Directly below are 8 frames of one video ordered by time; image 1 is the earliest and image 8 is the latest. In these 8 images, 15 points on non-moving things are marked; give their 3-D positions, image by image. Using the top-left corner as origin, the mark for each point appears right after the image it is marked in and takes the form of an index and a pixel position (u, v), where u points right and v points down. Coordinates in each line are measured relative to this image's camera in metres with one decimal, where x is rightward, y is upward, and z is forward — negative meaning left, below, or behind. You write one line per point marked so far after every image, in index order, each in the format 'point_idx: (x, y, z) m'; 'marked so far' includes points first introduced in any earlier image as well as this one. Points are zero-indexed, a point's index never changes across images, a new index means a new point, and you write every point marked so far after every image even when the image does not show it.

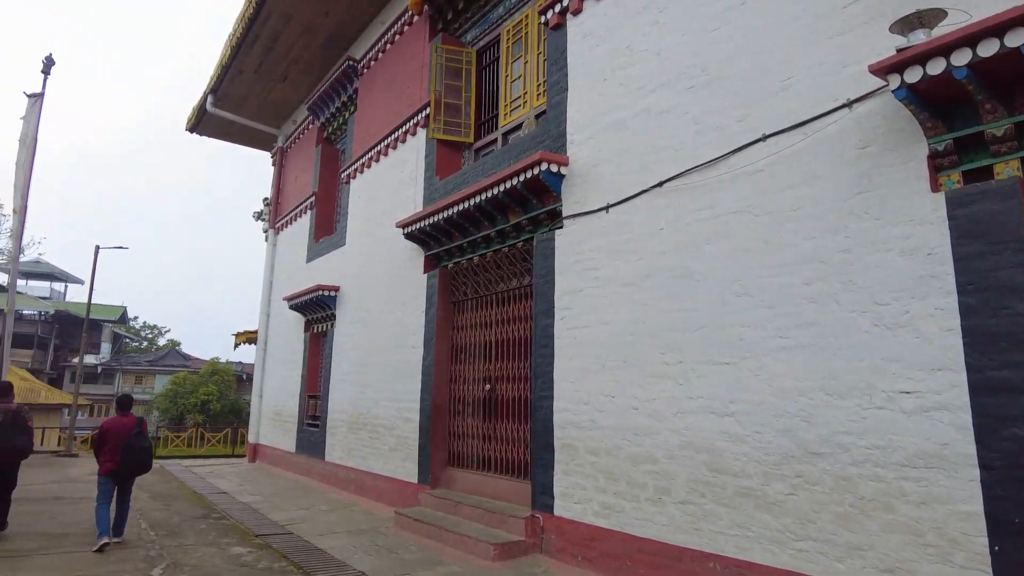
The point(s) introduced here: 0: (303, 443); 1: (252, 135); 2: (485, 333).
0: (-3.4, -2.5, +10.8) m
1: (-6.3, +3.7, +16.1) m
2: (-0.3, -0.5, +7.1) m
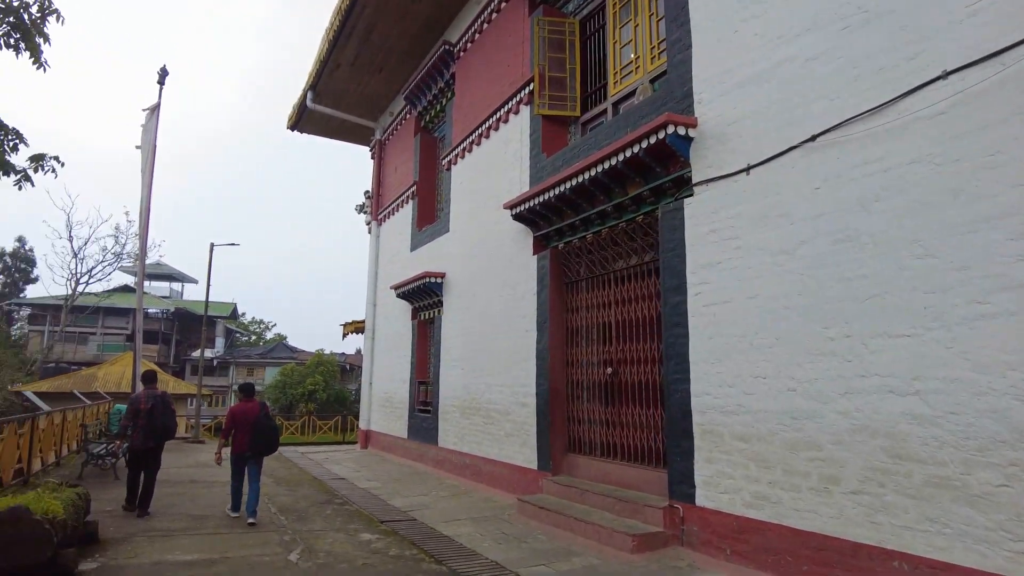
0: (-1.6, -2.3, +10.8) m
1: (-4.0, +3.9, +16.3) m
2: (+0.9, -0.3, +6.7) m
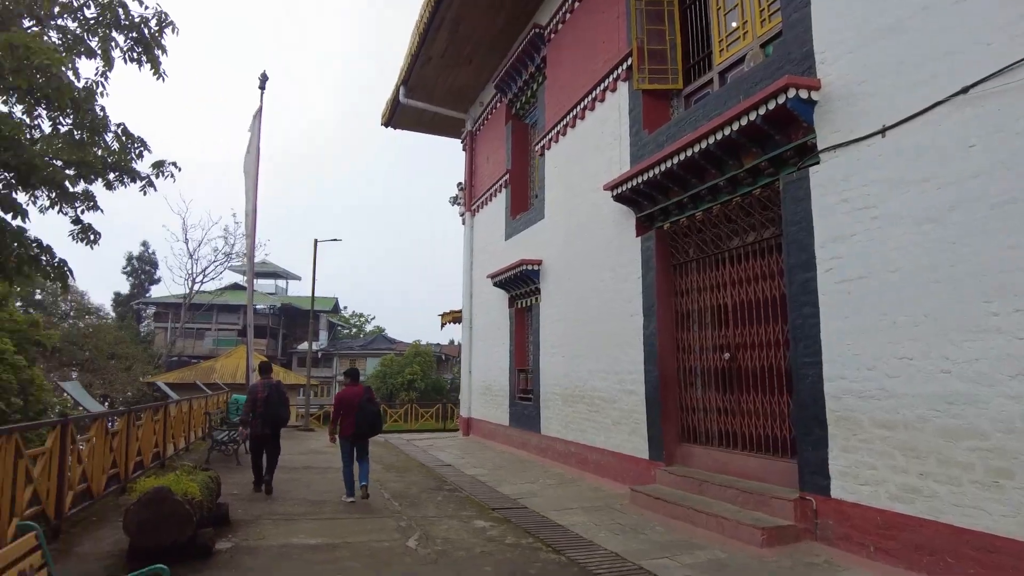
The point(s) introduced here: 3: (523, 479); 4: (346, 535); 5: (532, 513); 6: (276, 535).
0: (+0.1, -2.1, +10.8) m
1: (-1.7, +4.1, +16.5) m
2: (+2.0, -0.1, +6.4) m
3: (+0.1, -2.4, +8.3) m
4: (-1.2, -1.8, +5.0) m
5: (+0.2, -2.1, +6.2) m
6: (-1.7, -1.8, +4.8) m
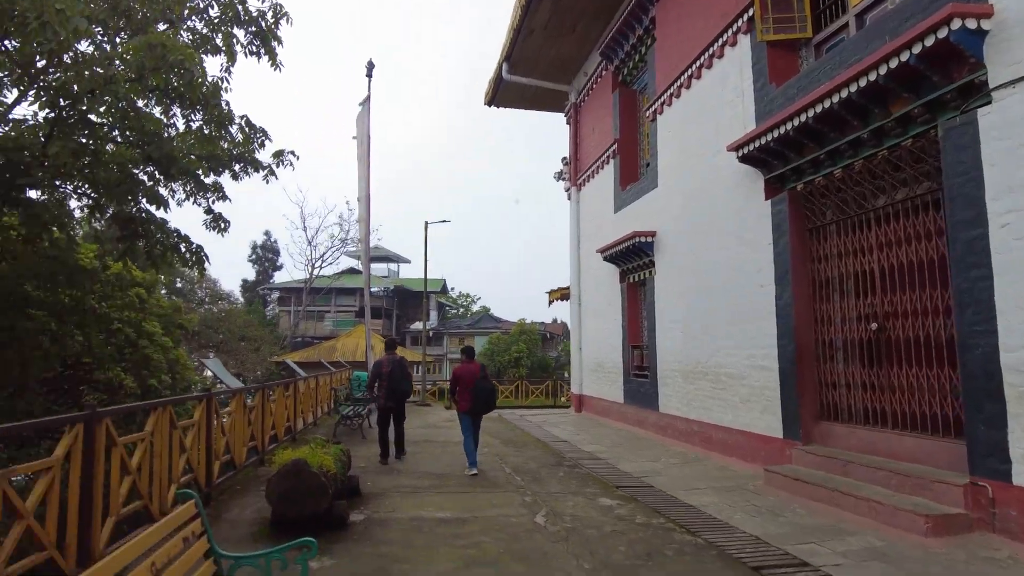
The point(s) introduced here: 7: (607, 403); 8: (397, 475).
0: (+1.9, -1.7, +10.5) m
1: (+0.8, +4.7, +16.2) m
2: (+3.1, +0.2, +5.8) m
3: (+1.6, -2.0, +8.0) m
4: (-0.3, -1.6, +5.0) m
5: (+1.3, -1.8, +5.9) m
6: (-0.8, -1.6, +4.9) m
7: (+1.7, -2.0, +11.8) m
8: (-1.1, -1.8, +6.3) m
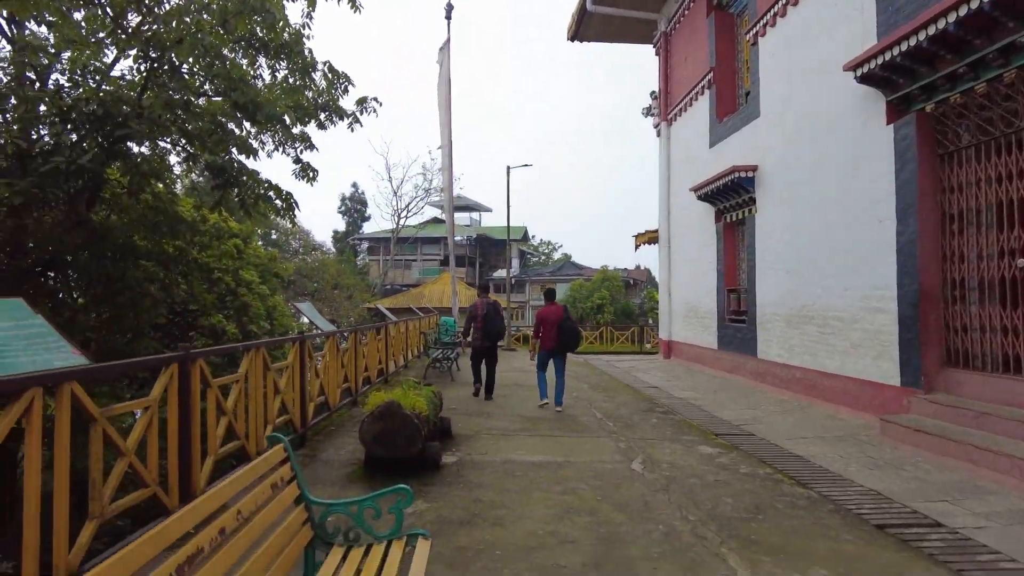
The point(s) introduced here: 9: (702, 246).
0: (+3.3, -0.8, +10.0) m
1: (+2.8, +6.0, +15.3) m
2: (+3.8, +0.8, +5.1) m
3: (+2.7, -1.3, +7.6) m
4: (+0.4, -1.2, +4.8) m
5: (+2.1, -1.3, +5.6) m
6: (-0.1, -1.2, +4.8) m
7: (+3.2, -1.0, +11.4) m
8: (-0.2, -1.2, +6.2) m
9: (+3.3, +0.7, +11.4) m
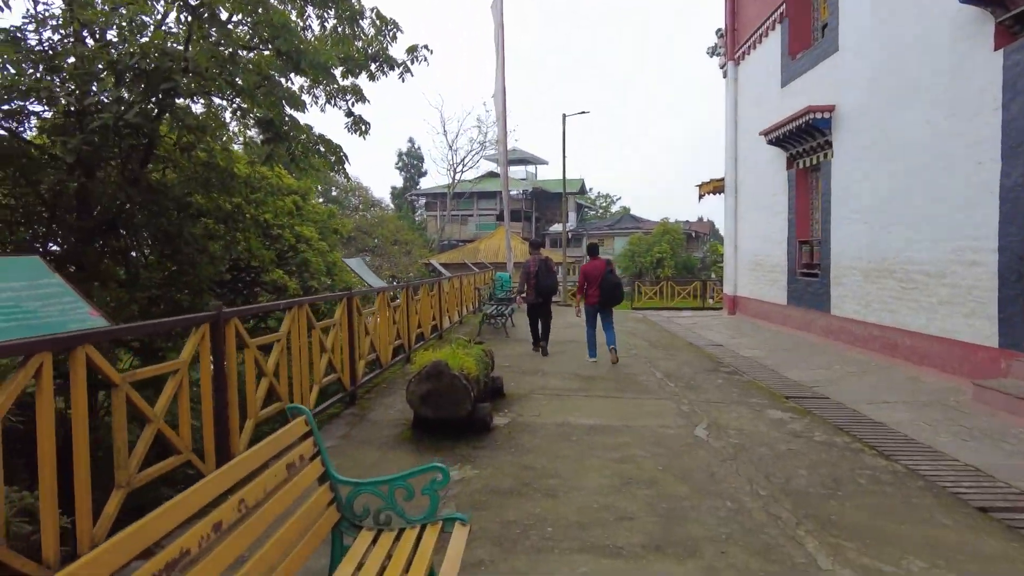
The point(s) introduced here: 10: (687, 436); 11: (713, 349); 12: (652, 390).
0: (+4.1, -0.1, +9.5) m
1: (+4.0, +7.1, +14.3) m
2: (+4.2, +1.1, +4.4) m
3: (+3.3, -0.8, +7.2) m
4: (+0.8, -0.9, +4.5) m
5: (+2.5, -0.9, +5.2) m
6: (+0.3, -0.9, +4.6) m
7: (+4.1, -0.3, +10.8) m
8: (+0.3, -0.8, +6.0) m
9: (+4.2, +1.5, +10.7) m
10: (+1.1, -0.9, +4.1) m
11: (+2.5, -0.8, +8.3) m
12: (+1.2, -0.9, +5.5) m
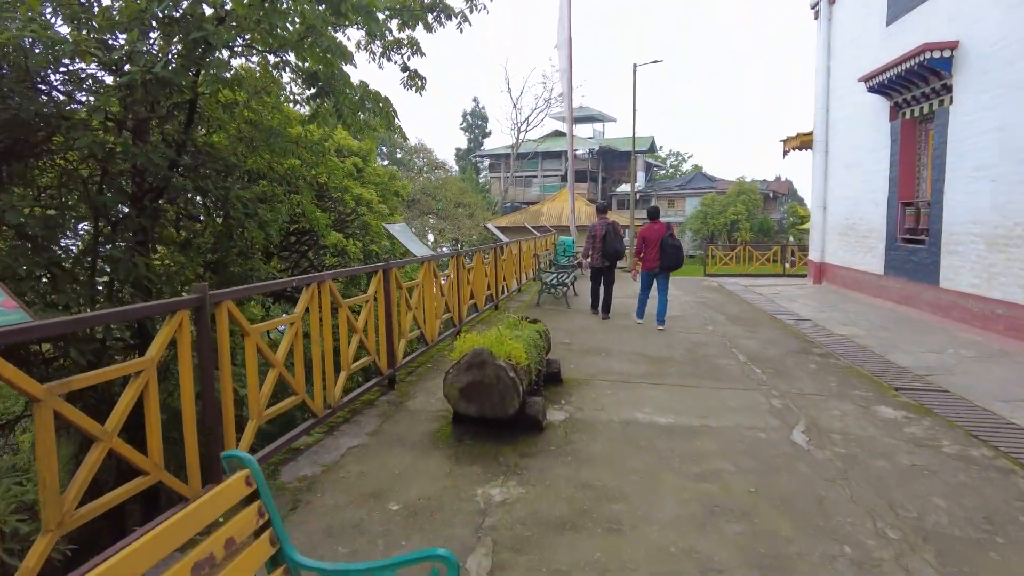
0: (+4.9, +0.3, +8.4) m
1: (+5.3, +7.7, +12.8) m
2: (+4.5, +1.2, +3.3) m
3: (+3.8, -0.5, +6.2) m
4: (+1.1, -0.7, +3.8) m
5: (+2.9, -0.7, +4.3) m
6: (+0.6, -0.7, +4.0) m
7: (+5.1, +0.2, +9.7) m
8: (+0.8, -0.6, +5.4) m
9: (+5.1, +2.0, +9.5) m
10: (+1.4, -0.8, +3.4) m
11: (+3.2, -0.4, +7.4) m
12: (+1.6, -0.7, +4.8) m
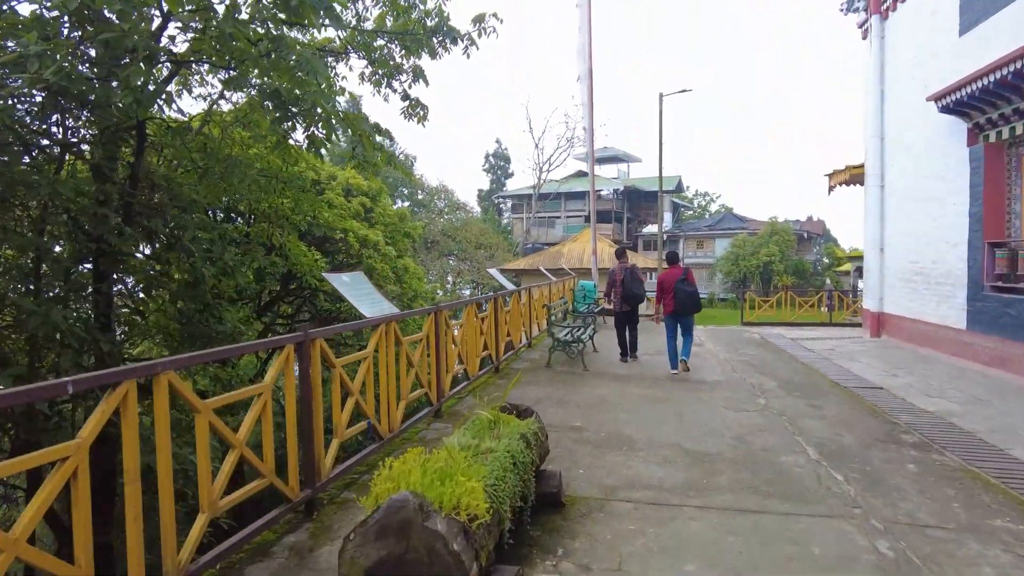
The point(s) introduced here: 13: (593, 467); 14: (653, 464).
0: (+4.9, -0.3, +6.9) m
1: (+5.5, +6.8, +11.7) m
2: (+4.3, +0.9, +1.8) m
3: (+3.8, -1.0, +4.7) m
4: (+1.0, -1.1, +2.4) m
5: (+2.8, -1.1, +2.8) m
6: (+0.5, -1.0, +2.6) m
7: (+5.2, -0.5, +8.2) m
8: (+0.7, -1.0, +4.0) m
9: (+5.2, +1.3, +8.1) m
10: (+1.2, -1.1, +2.0) m
11: (+3.2, -1.0, +6.0) m
12: (+1.5, -1.0, +3.4) m
13: (+0.4, -1.0, +3.7) m
14: (+0.8, -1.0, +3.7) m
